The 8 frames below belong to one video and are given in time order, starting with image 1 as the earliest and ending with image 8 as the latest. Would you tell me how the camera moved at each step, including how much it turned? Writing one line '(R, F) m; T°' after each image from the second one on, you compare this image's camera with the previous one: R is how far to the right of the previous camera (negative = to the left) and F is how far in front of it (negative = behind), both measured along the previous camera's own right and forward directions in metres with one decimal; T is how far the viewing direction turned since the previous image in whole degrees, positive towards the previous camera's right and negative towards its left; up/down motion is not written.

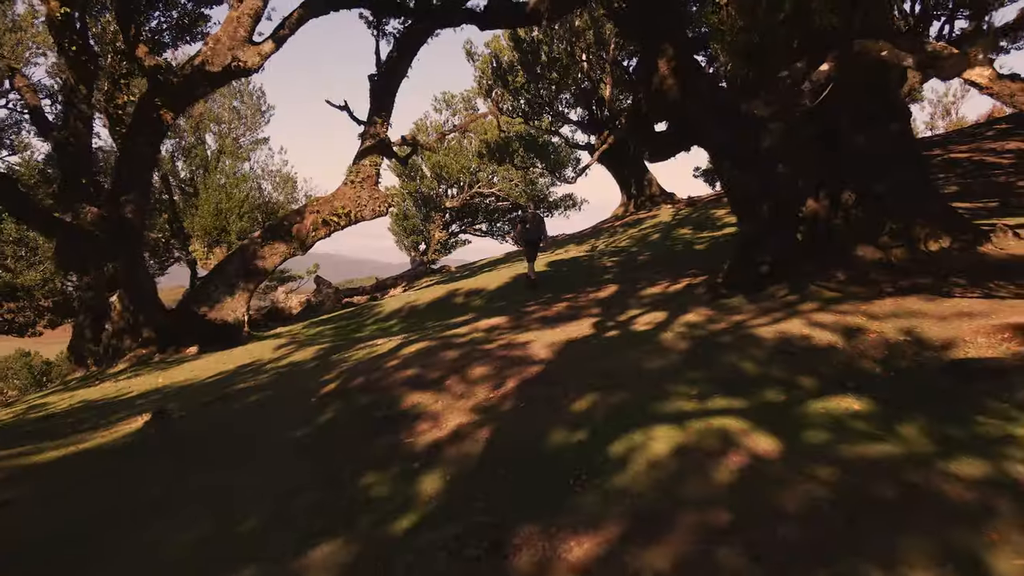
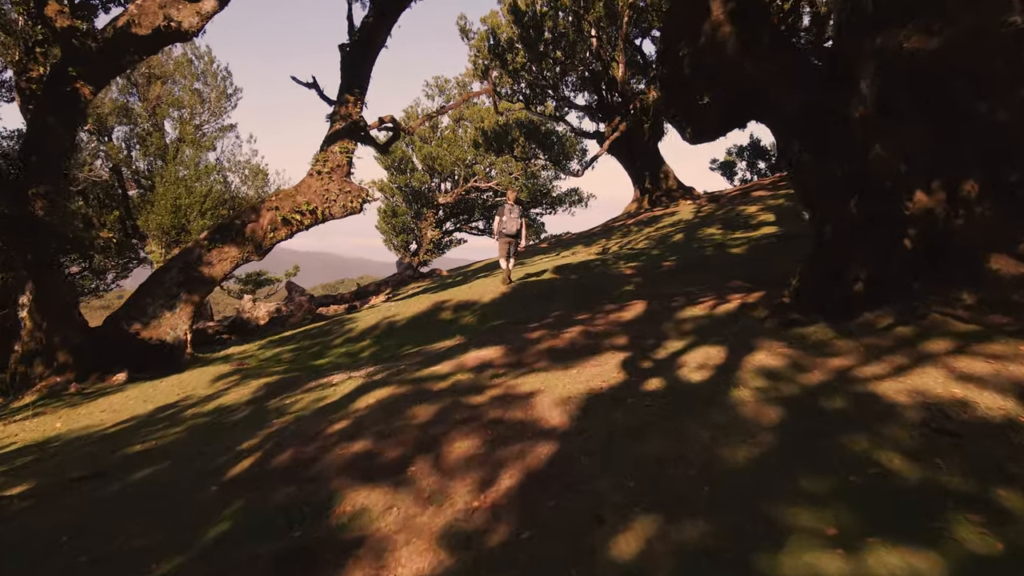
(0.0, +2.8) m; 0°
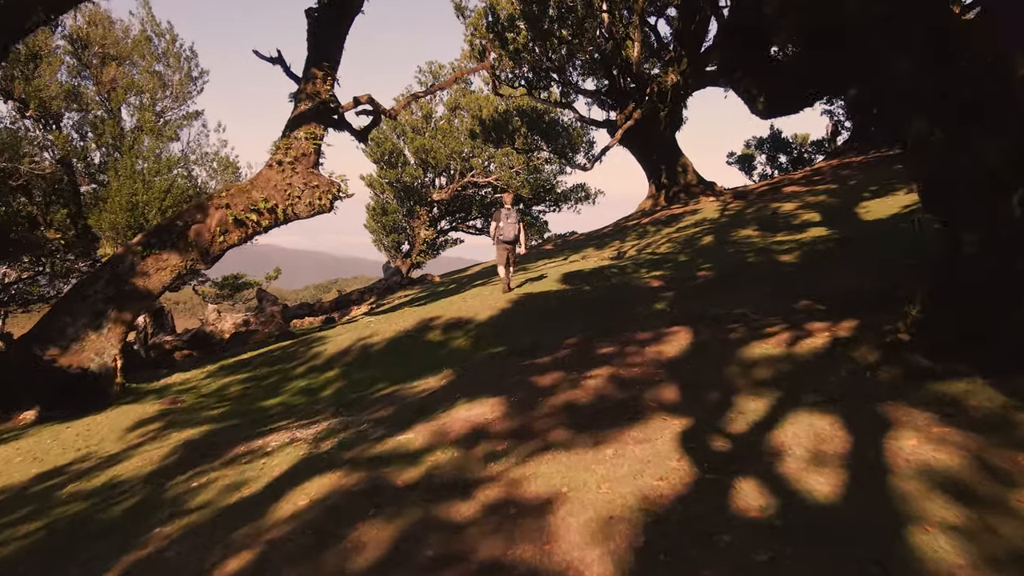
(0.0, +2.4) m; 0°
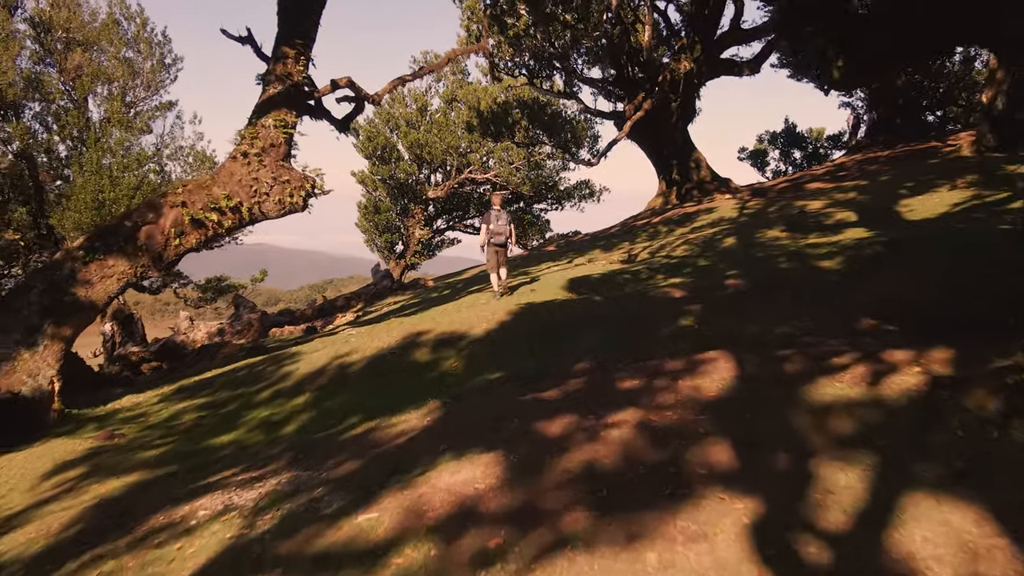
(0.0, +1.5) m; 0°
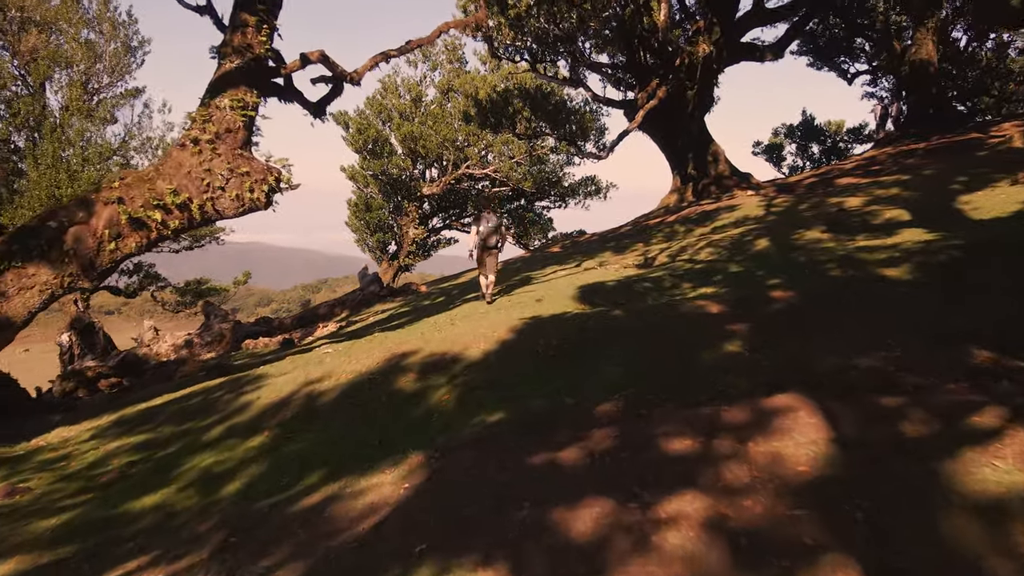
(0.0, +1.6) m; 0°
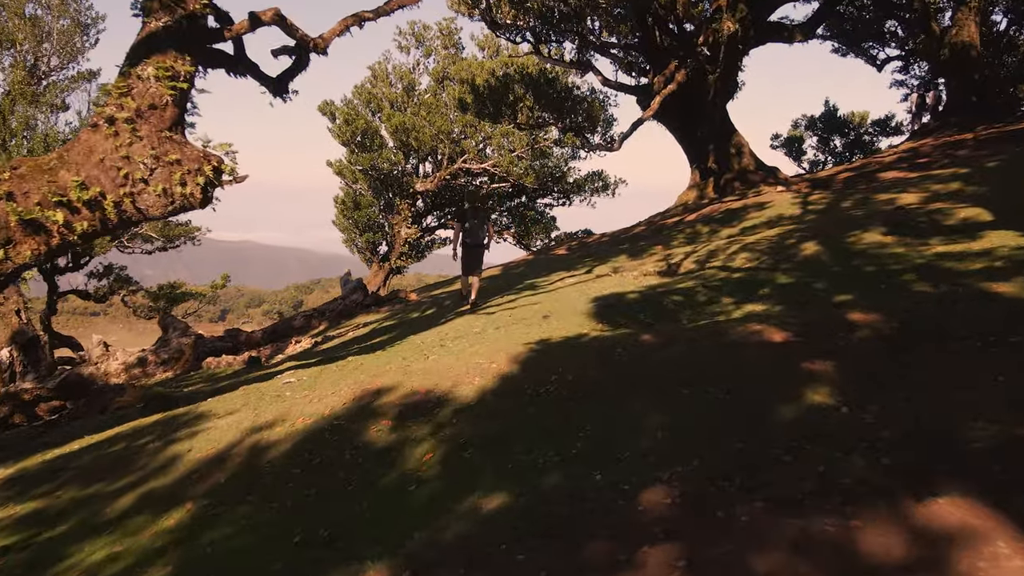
(0.0, +1.8) m; 0°
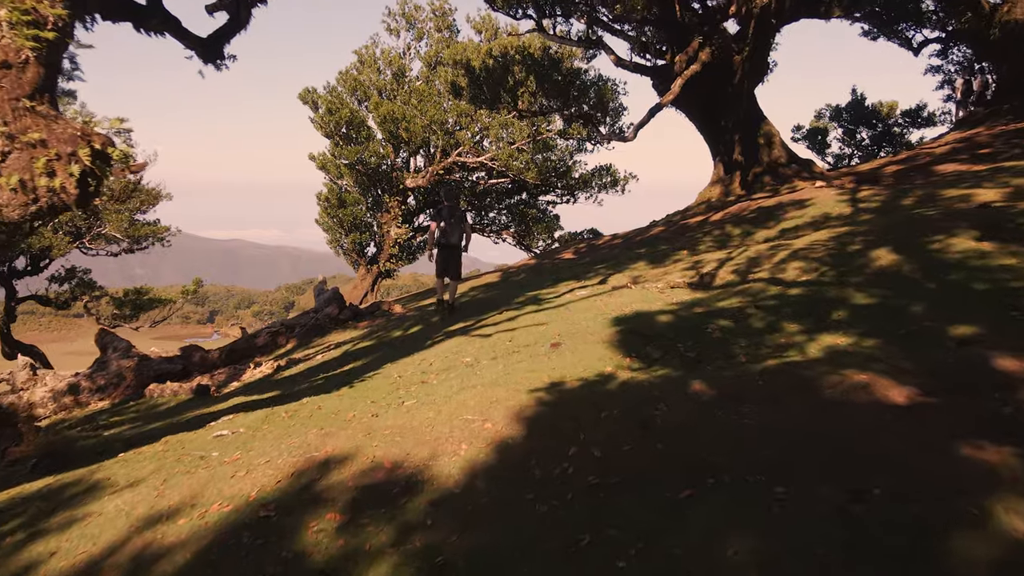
(0.0, +1.9) m; 0°
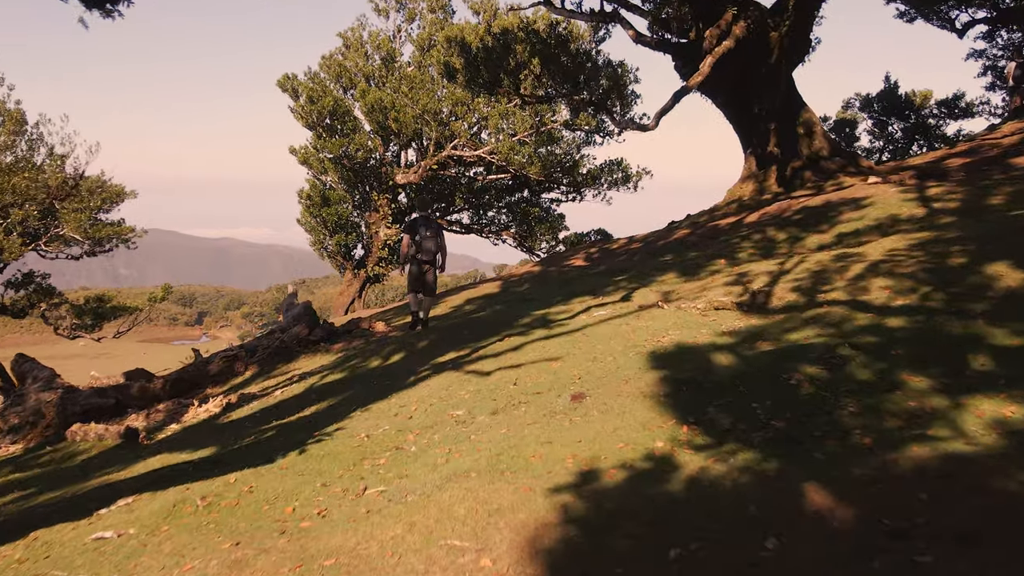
(-0.1, +1.9) m; 0°
